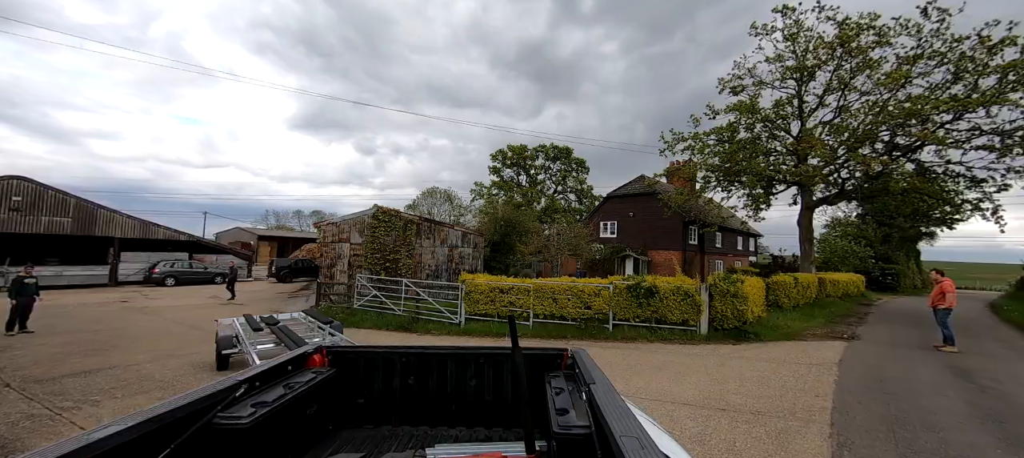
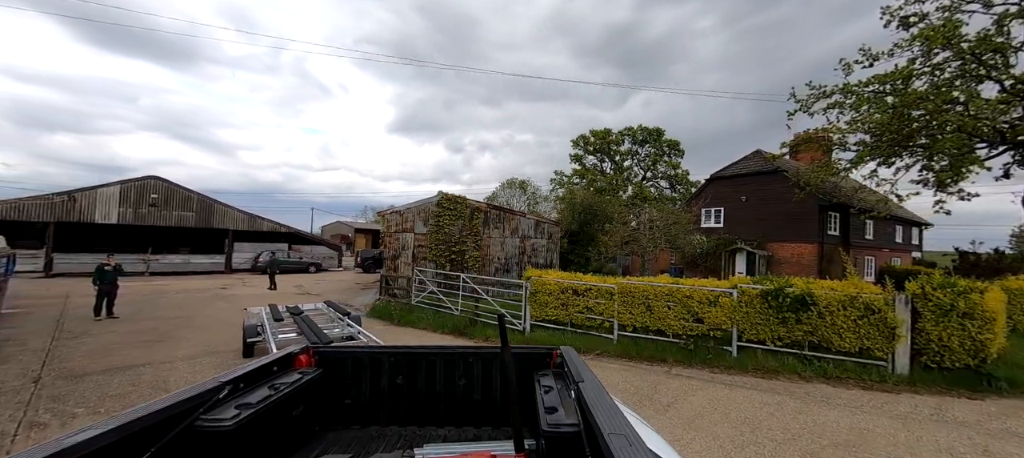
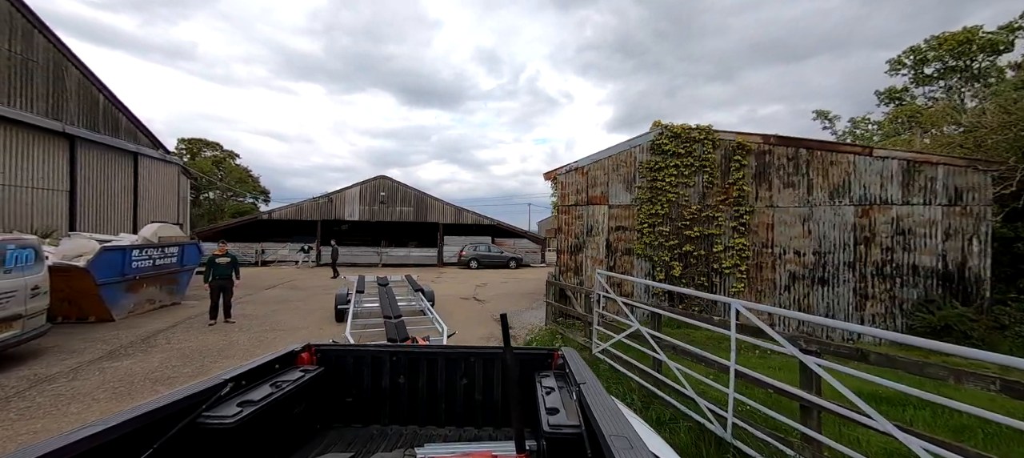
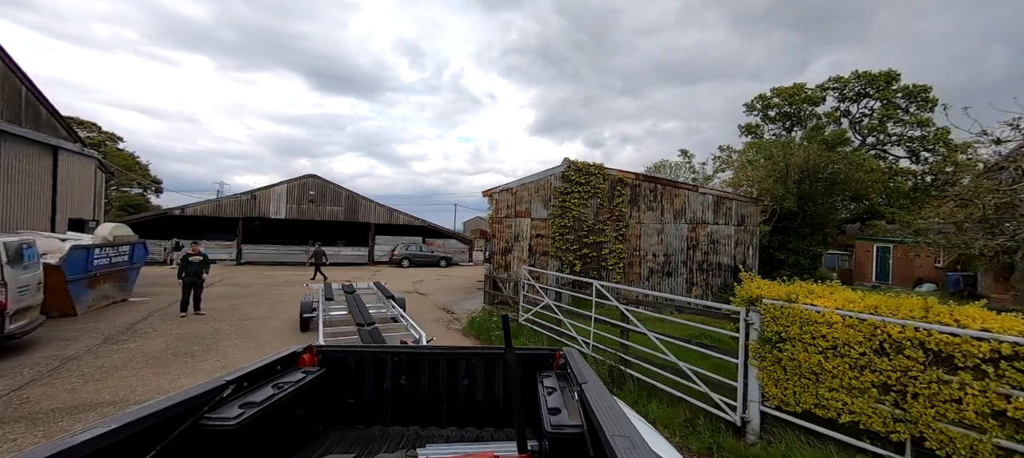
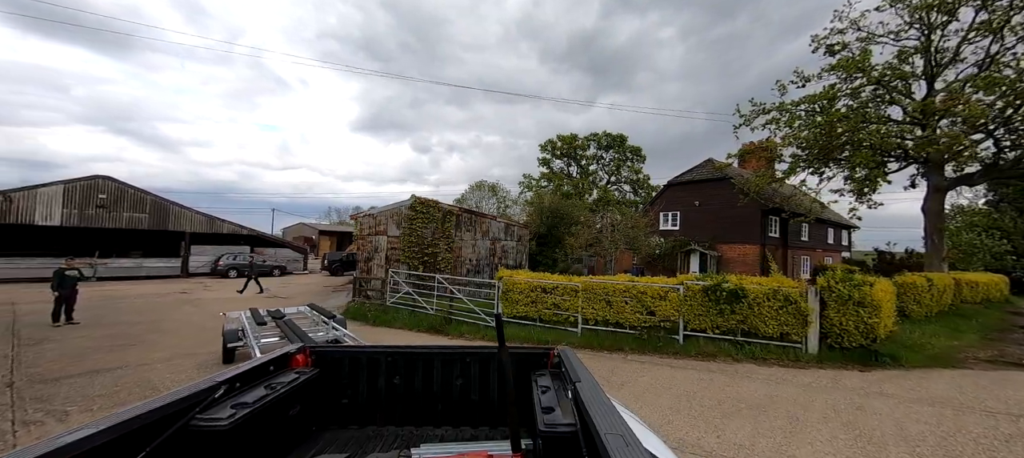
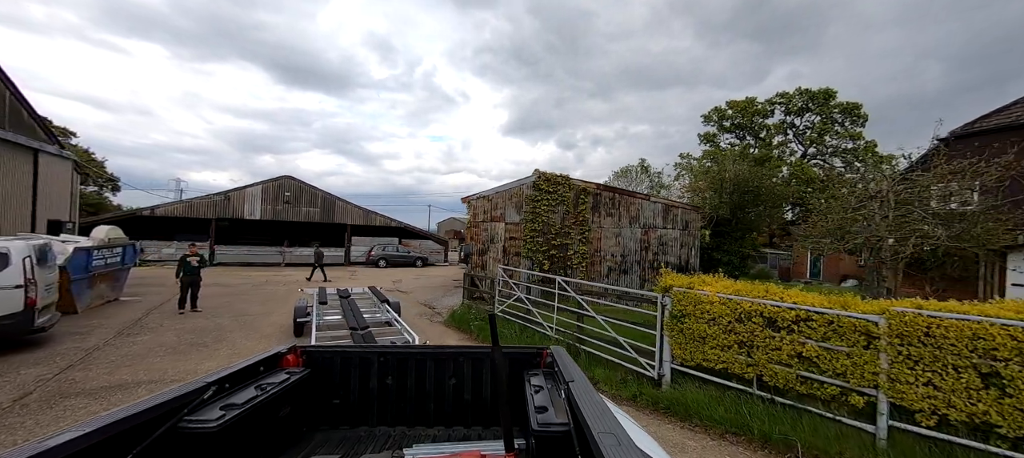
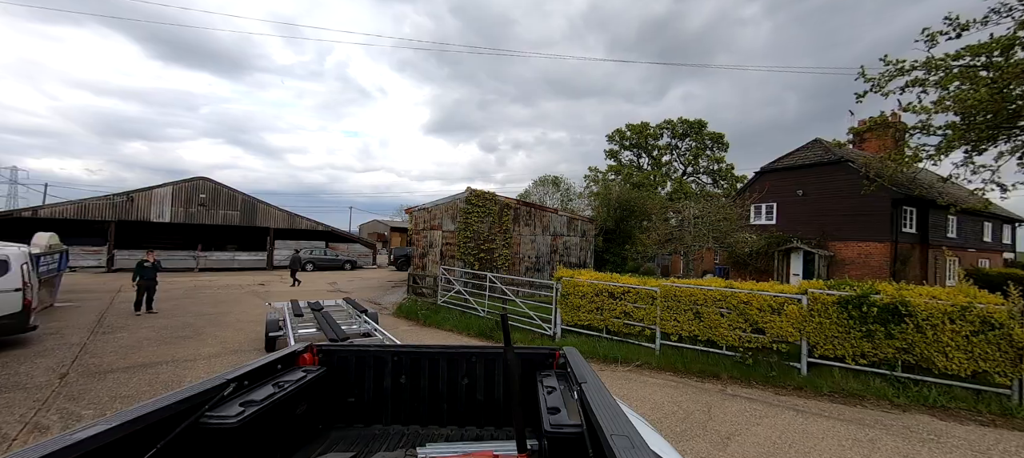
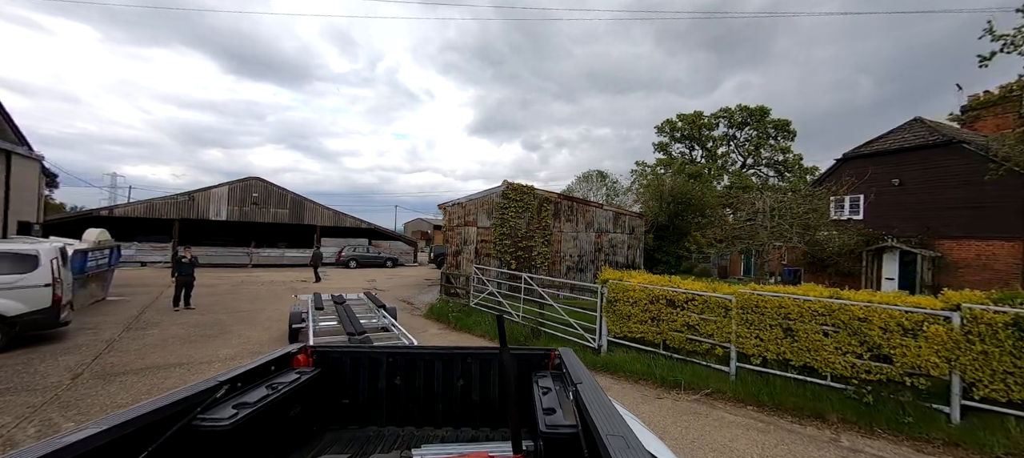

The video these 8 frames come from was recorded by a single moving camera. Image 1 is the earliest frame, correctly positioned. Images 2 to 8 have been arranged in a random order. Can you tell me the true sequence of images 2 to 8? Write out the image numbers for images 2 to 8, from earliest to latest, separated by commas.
5, 2, 7, 8, 6, 4, 3
